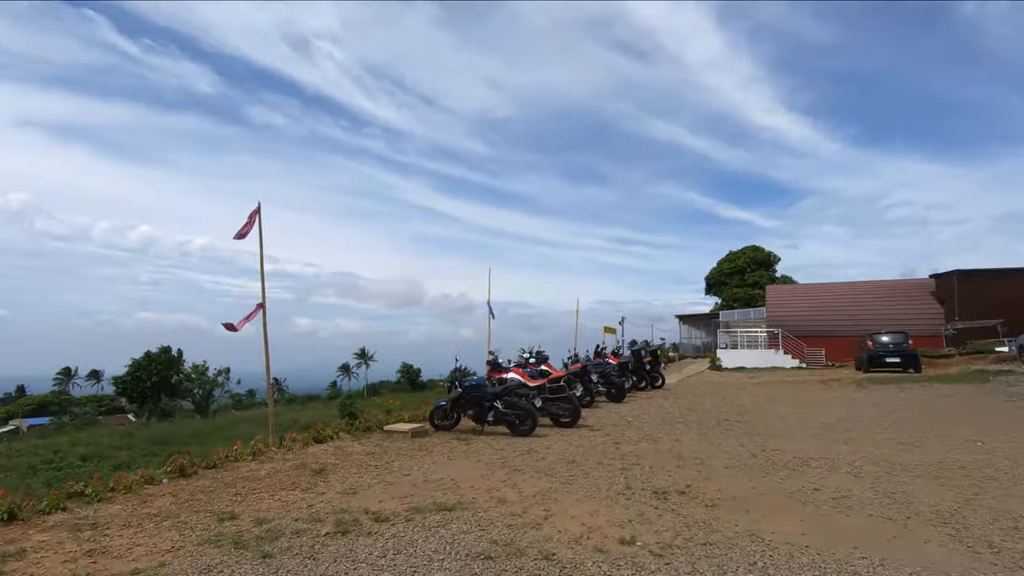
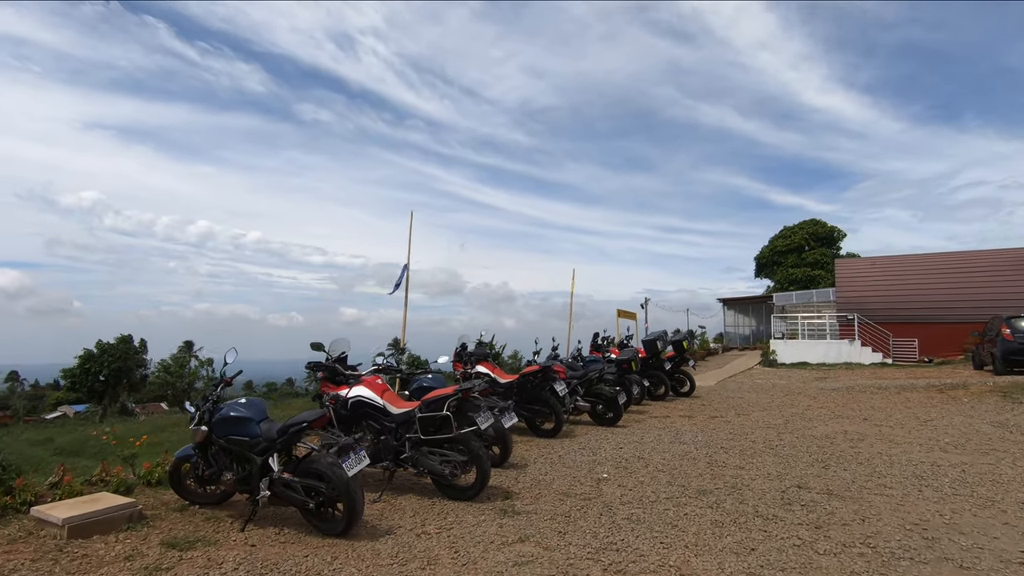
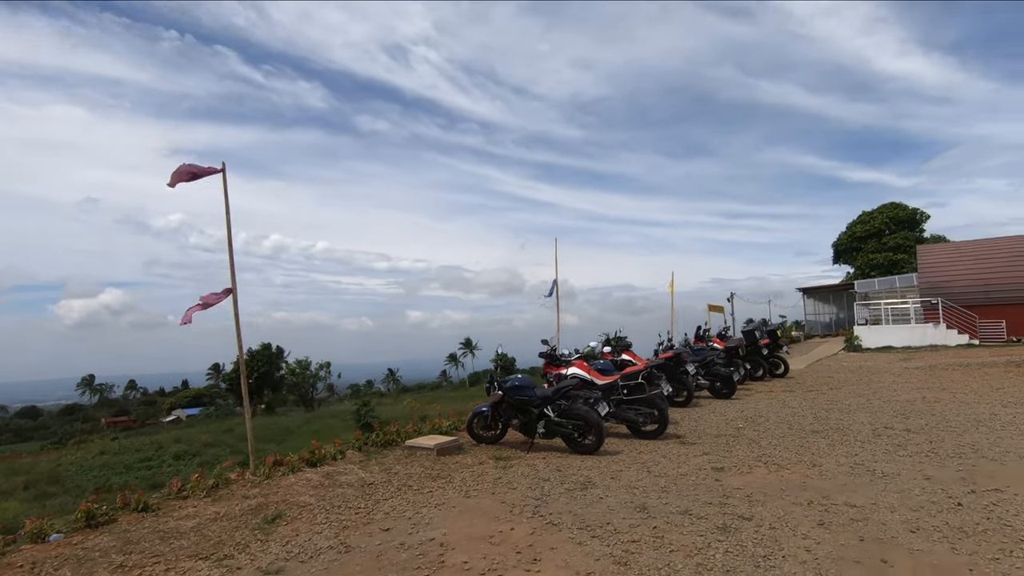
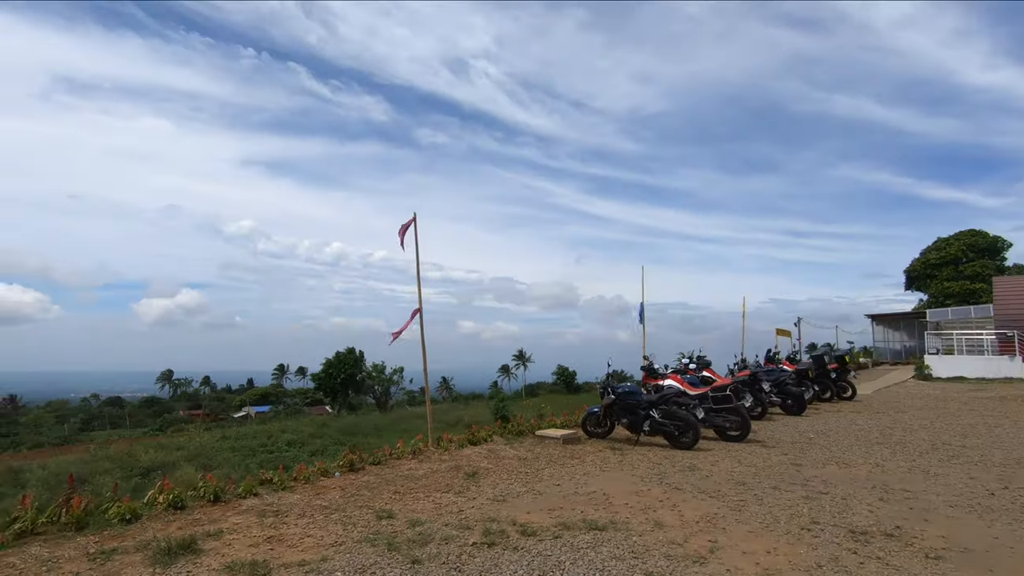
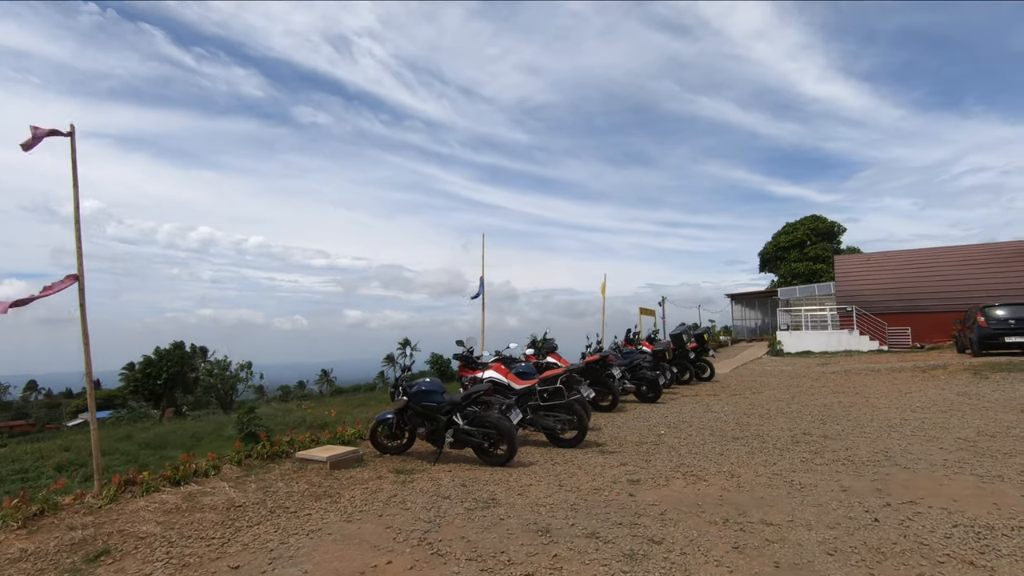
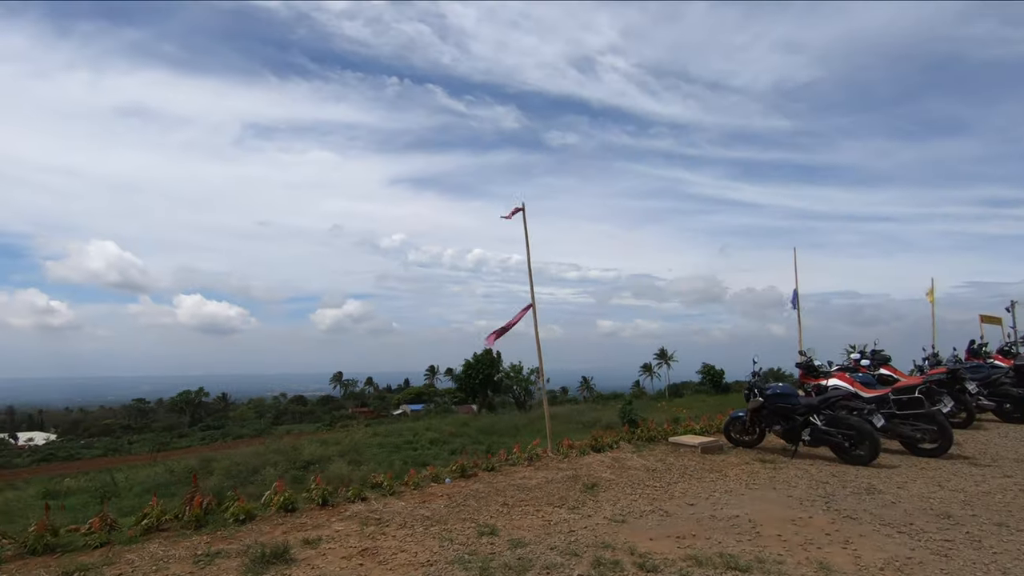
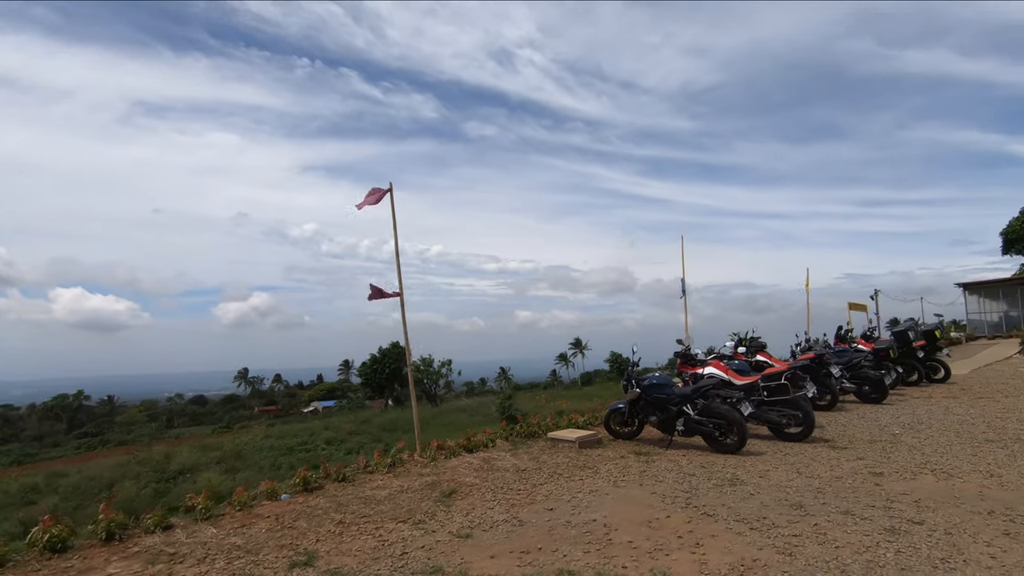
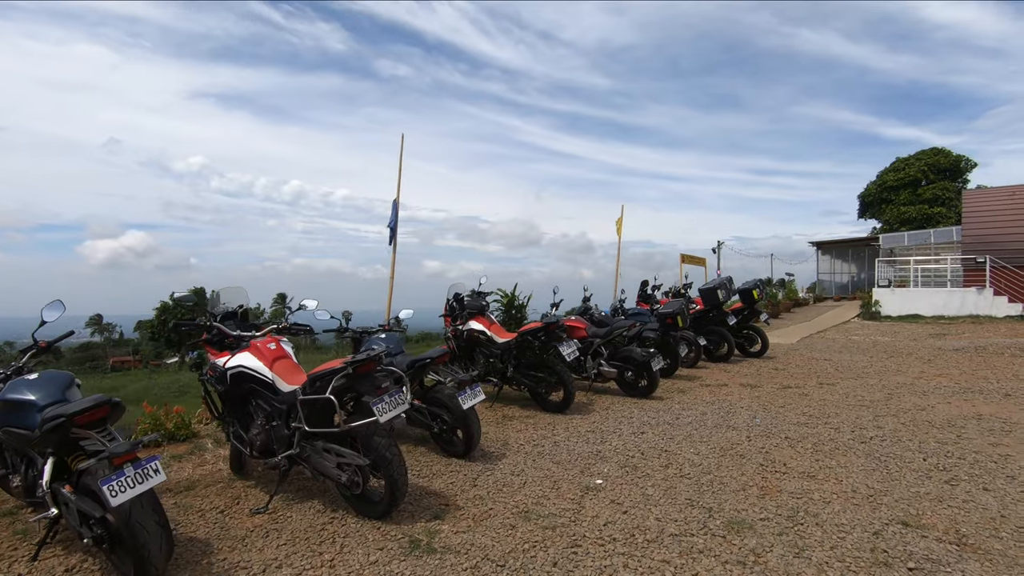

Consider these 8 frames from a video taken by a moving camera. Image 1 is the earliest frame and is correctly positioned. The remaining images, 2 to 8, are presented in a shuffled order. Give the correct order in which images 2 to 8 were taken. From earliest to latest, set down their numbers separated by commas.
4, 6, 7, 3, 5, 2, 8
